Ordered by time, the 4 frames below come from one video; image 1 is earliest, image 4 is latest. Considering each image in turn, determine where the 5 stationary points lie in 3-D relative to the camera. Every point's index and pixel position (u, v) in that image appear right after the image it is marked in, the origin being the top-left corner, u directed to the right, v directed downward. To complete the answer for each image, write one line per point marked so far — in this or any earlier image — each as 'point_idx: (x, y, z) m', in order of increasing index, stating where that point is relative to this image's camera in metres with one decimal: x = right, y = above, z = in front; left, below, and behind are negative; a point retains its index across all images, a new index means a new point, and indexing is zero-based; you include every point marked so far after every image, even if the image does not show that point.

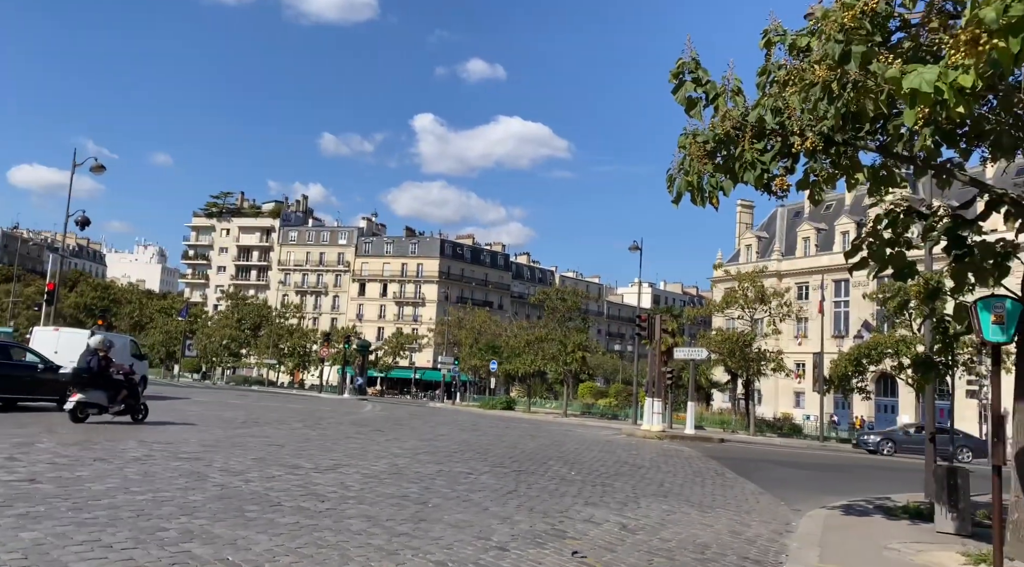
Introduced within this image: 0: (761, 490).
0: (+4.5, -3.7, +15.6) m
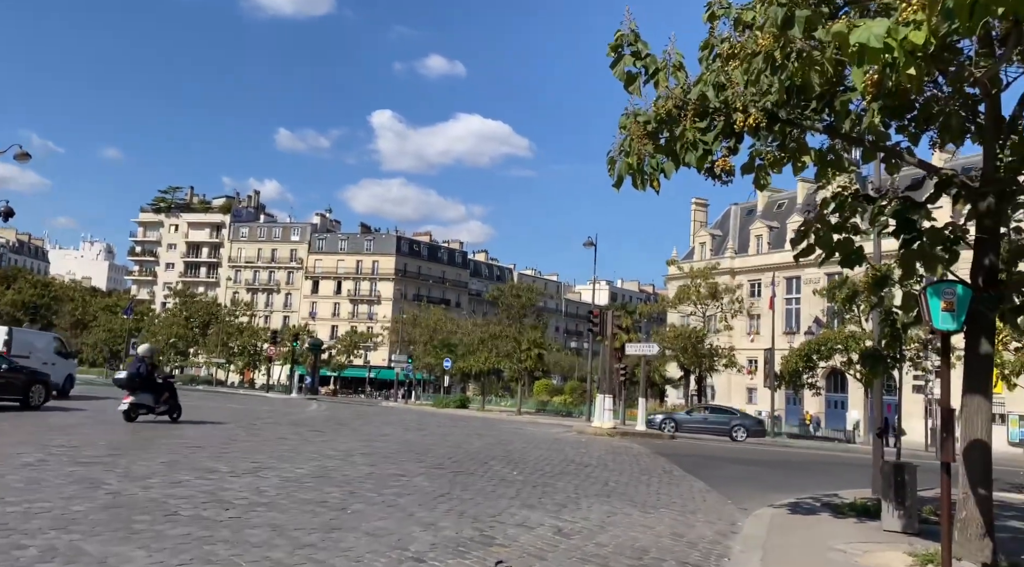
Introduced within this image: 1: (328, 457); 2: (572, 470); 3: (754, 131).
0: (+3.4, -3.6, +15.2) m
1: (-2.7, -2.5, +12.7) m
2: (+1.0, -3.2, +15.1) m
3: (+2.2, +1.4, +7.9) m
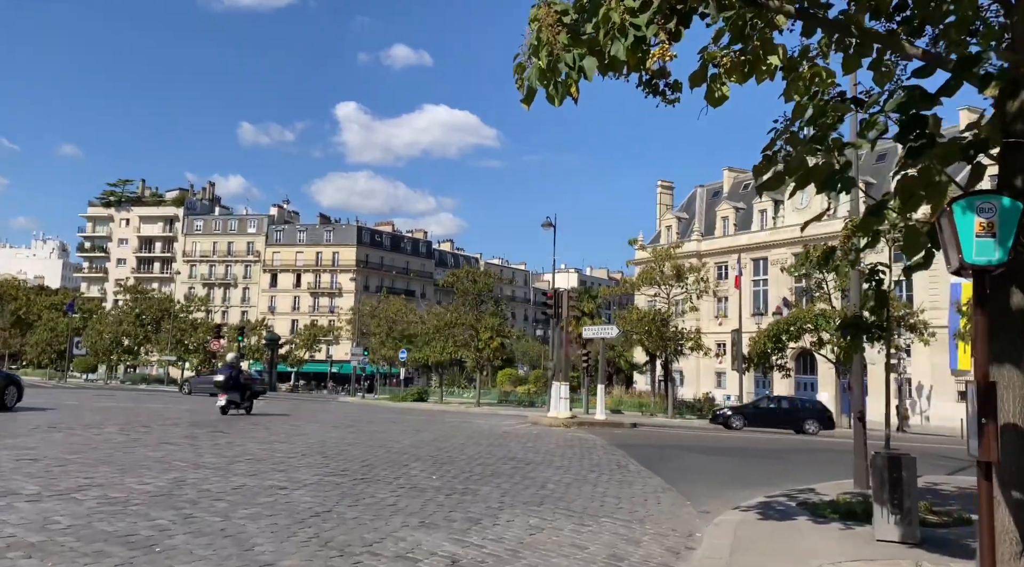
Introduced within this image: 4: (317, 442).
0: (+2.3, -3.1, +13.1) m
1: (-3.7, -2.2, +10.4) m
2: (-0.1, -2.8, +12.9) m
3: (+1.2, +1.8, +5.7) m
4: (-3.3, -2.7, +14.7) m
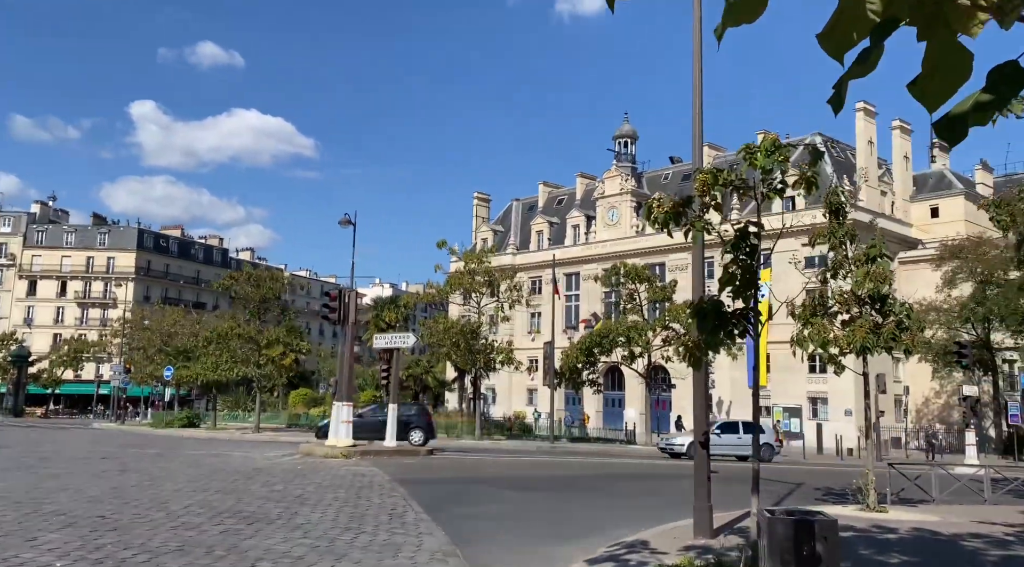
0: (-0.7, -2.8, +9.3) m
1: (-6.0, -1.8, +5.4) m
2: (-3.0, -2.5, +8.6) m
3: (-0.1, +2.2, +1.9) m
4: (-6.5, -2.4, +9.7) m
